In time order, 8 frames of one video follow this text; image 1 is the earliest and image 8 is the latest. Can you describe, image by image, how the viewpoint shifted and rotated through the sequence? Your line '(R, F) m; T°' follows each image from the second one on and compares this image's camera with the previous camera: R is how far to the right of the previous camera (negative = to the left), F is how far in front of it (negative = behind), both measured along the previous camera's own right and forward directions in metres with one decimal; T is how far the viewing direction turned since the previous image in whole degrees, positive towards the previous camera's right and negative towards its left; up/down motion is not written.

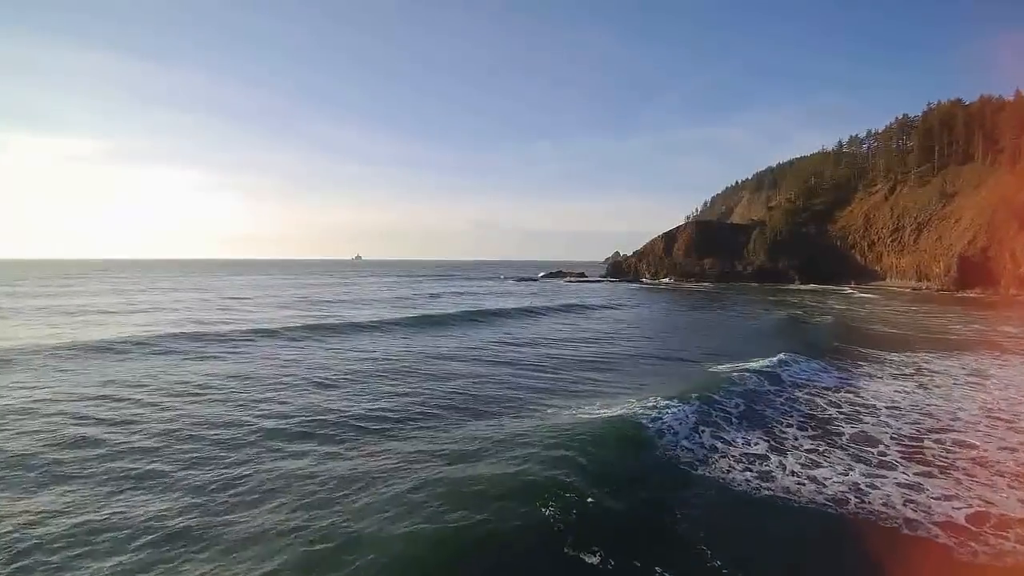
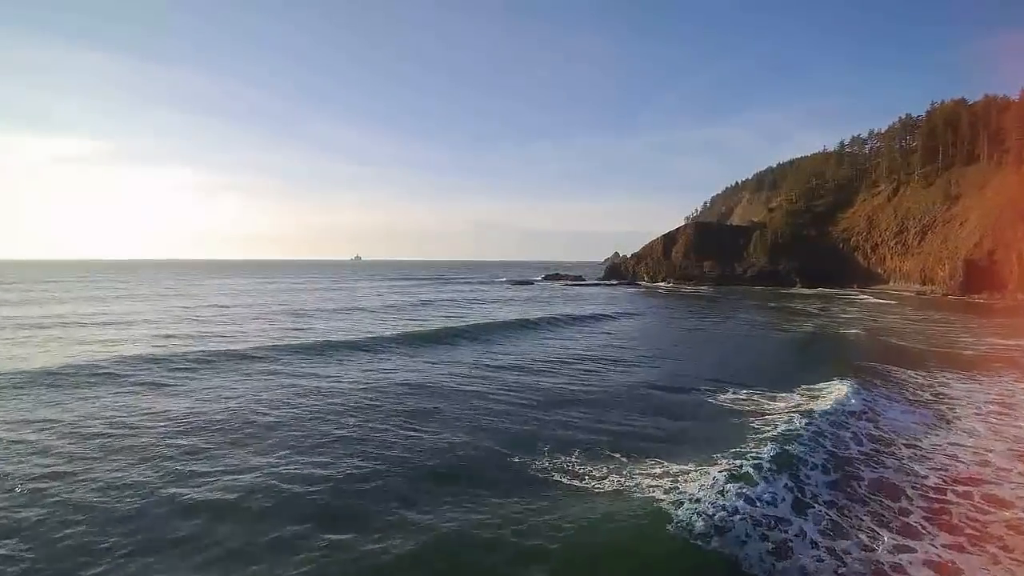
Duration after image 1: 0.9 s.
(+0.8, +1.7) m; 0°
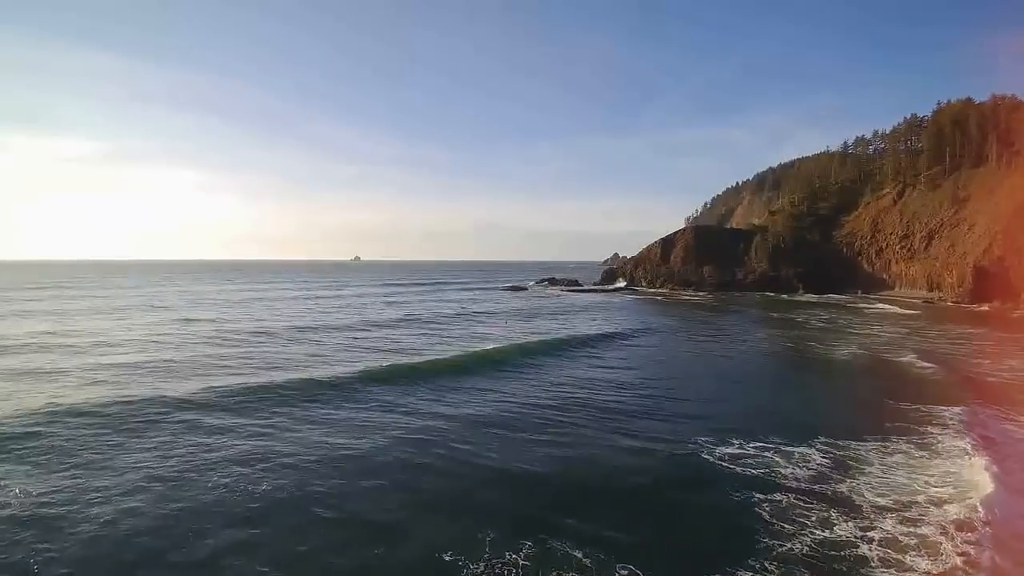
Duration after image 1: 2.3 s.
(+1.1, +2.5) m; 0°
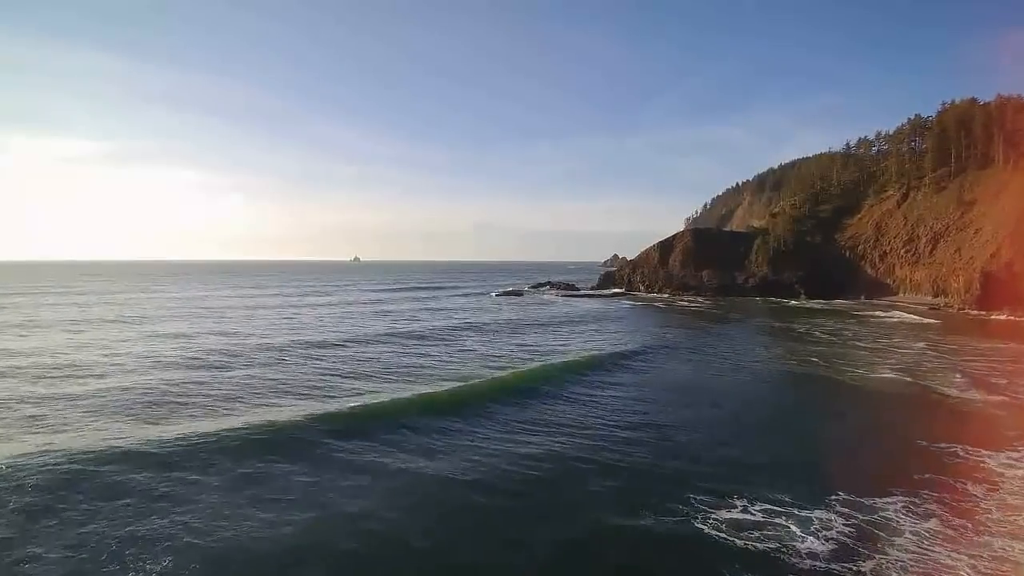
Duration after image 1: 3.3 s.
(+0.8, +2.0) m; 0°
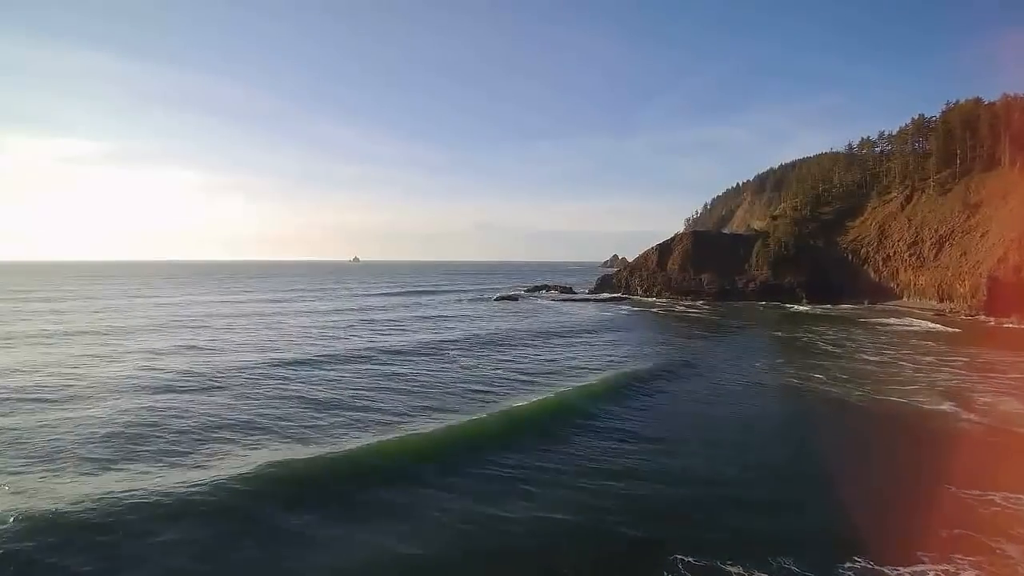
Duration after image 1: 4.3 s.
(+0.8, +1.7) m; 0°
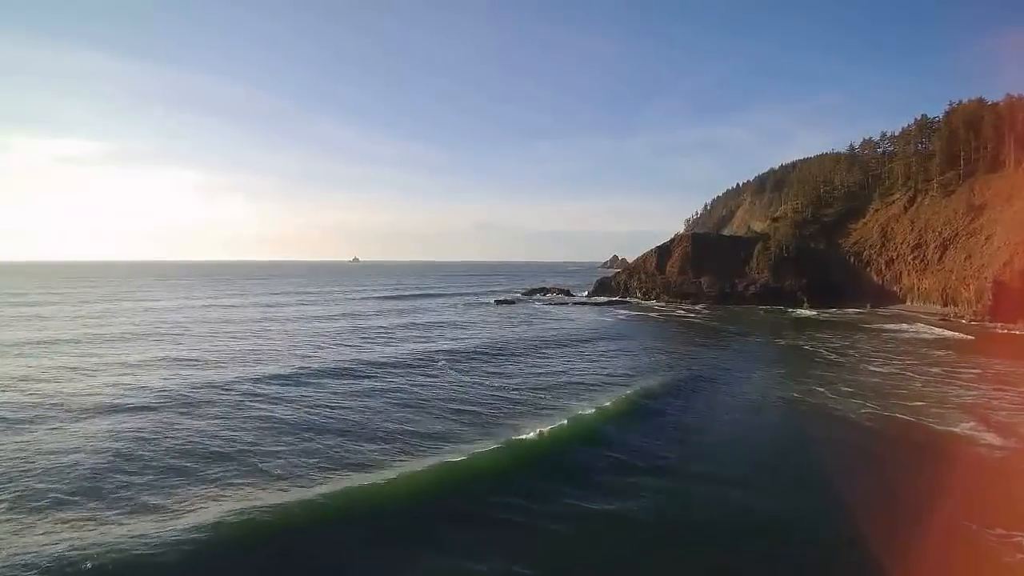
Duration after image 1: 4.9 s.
(+0.6, +1.3) m; 0°
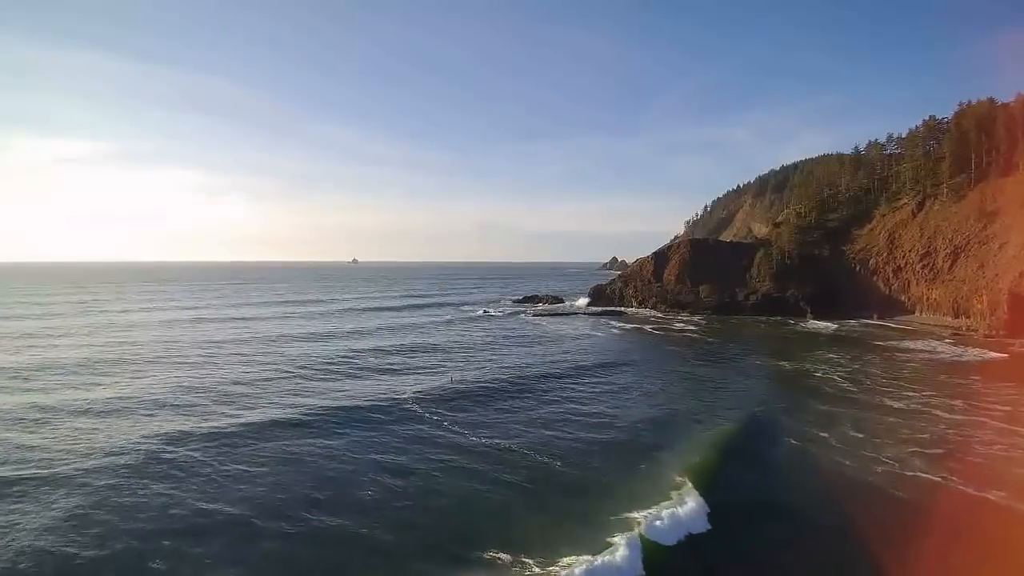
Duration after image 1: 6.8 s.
(+1.6, +3.5) m; 0°
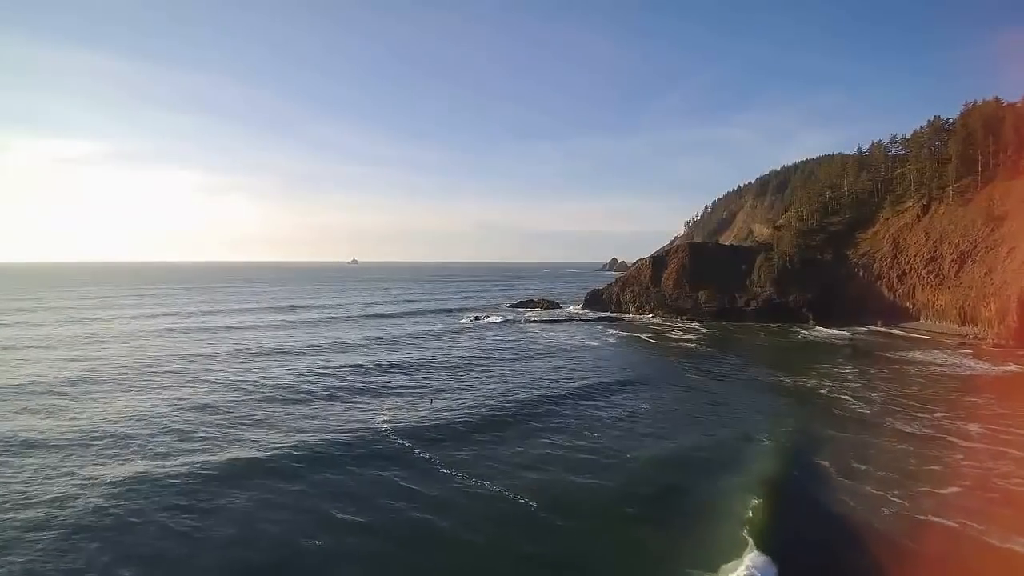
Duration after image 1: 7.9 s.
(+0.9, +2.0) m; 0°
